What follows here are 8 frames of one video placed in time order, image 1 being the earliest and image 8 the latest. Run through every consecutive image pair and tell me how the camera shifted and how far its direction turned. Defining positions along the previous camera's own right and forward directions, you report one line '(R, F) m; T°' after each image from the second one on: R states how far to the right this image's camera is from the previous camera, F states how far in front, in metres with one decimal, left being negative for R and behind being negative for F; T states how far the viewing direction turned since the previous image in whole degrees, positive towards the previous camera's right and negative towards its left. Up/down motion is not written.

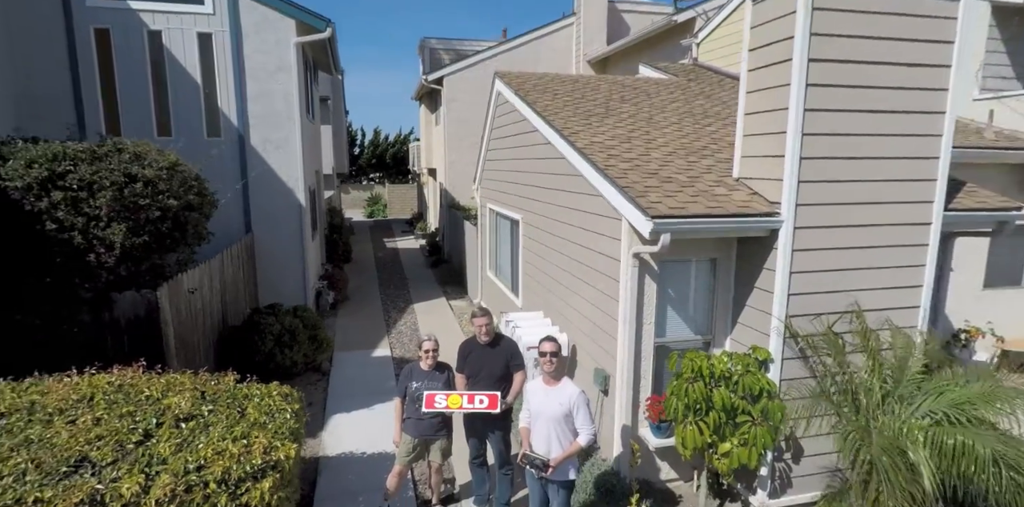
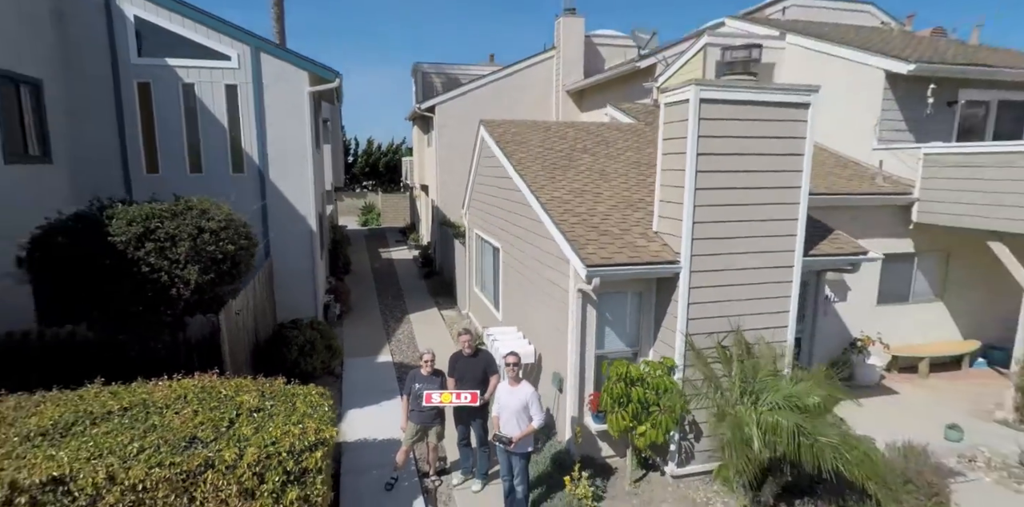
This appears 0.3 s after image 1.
(+0.1, -1.4) m; +1°
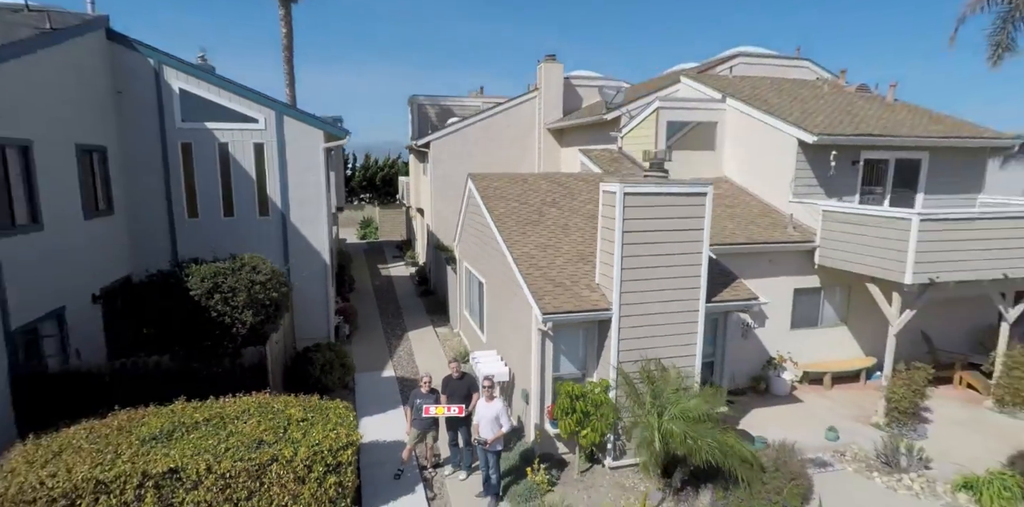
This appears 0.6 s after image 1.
(+0.2, -1.8) m; +1°
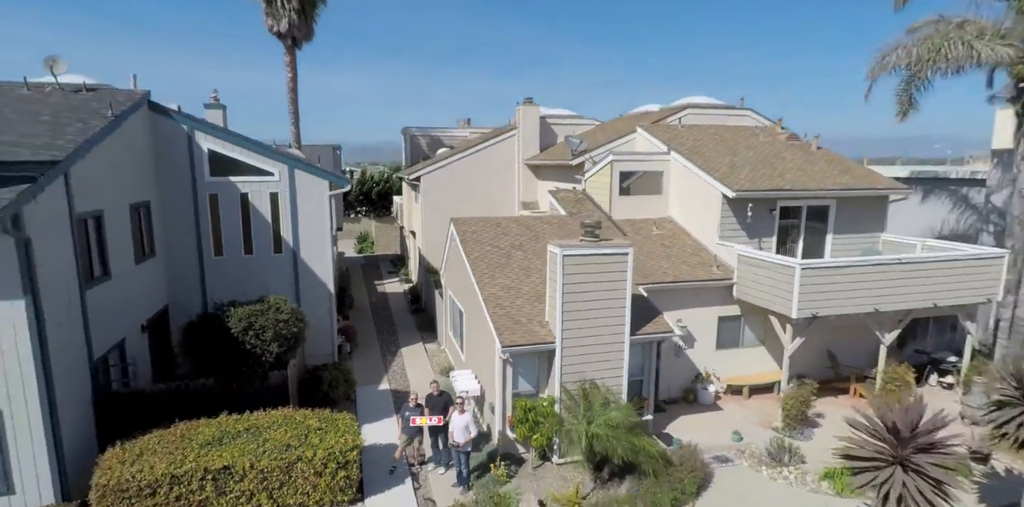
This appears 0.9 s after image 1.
(+0.5, -2.1) m; 0°
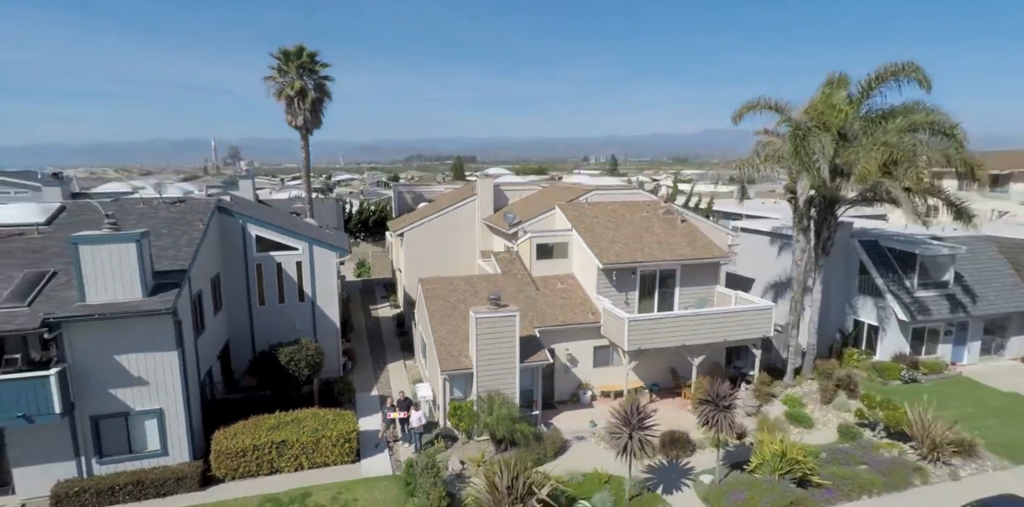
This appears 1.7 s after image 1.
(+1.7, -6.1) m; 0°
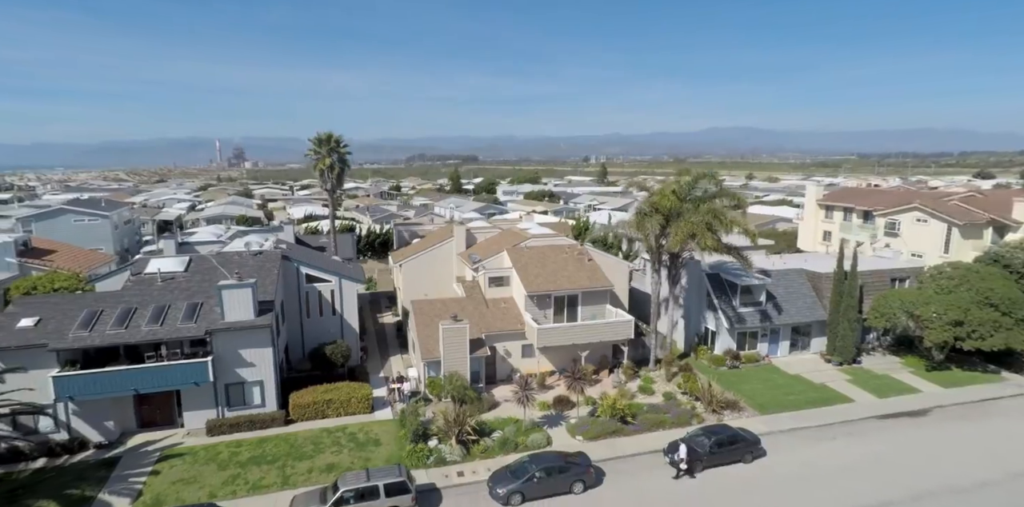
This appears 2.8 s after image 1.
(+2.3, -10.1) m; 0°
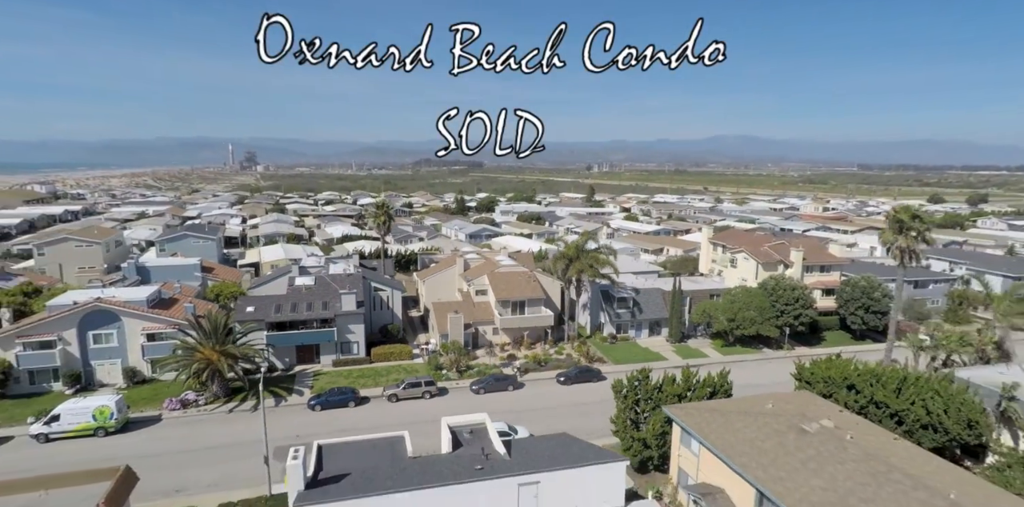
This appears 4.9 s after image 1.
(+2.5, -22.8) m; 0°
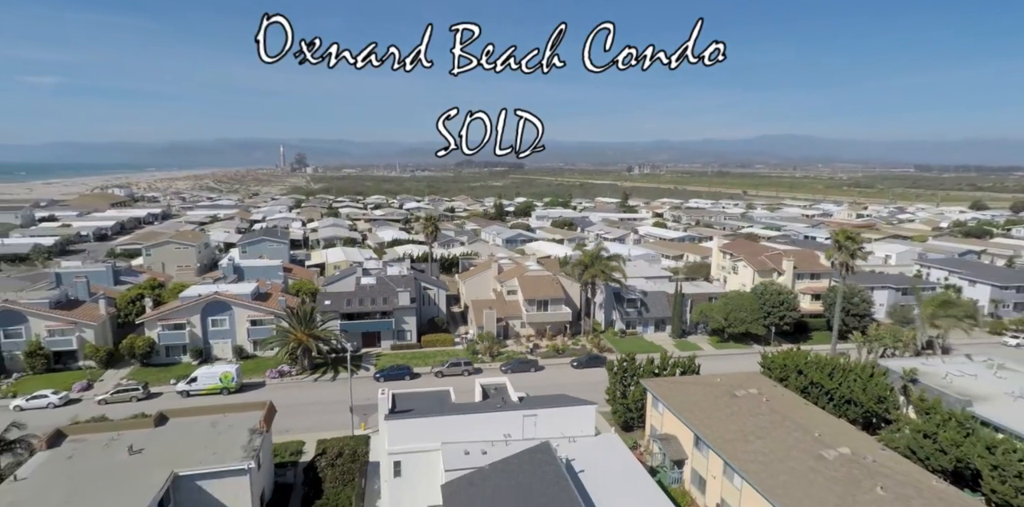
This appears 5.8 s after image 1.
(+1.6, -10.0) m; -4°
